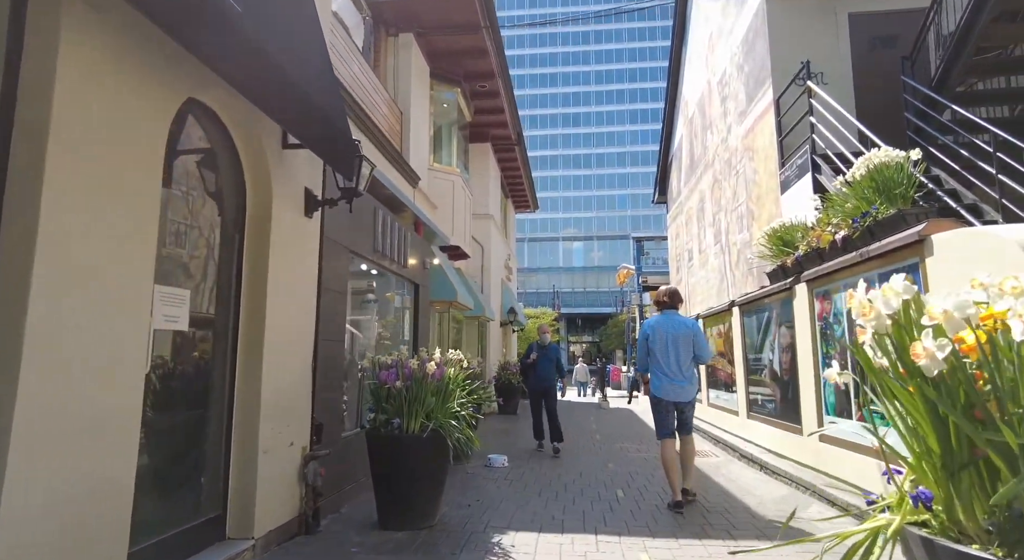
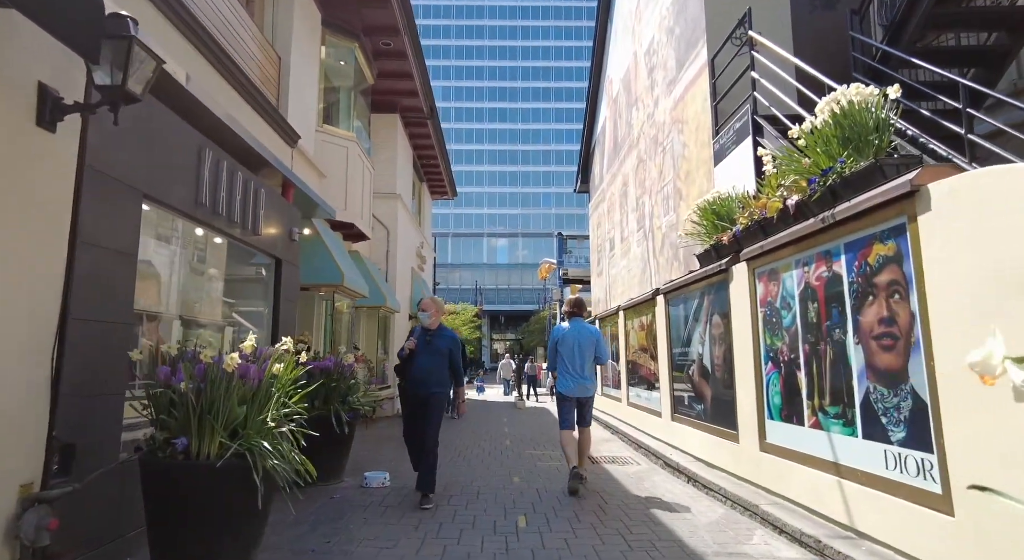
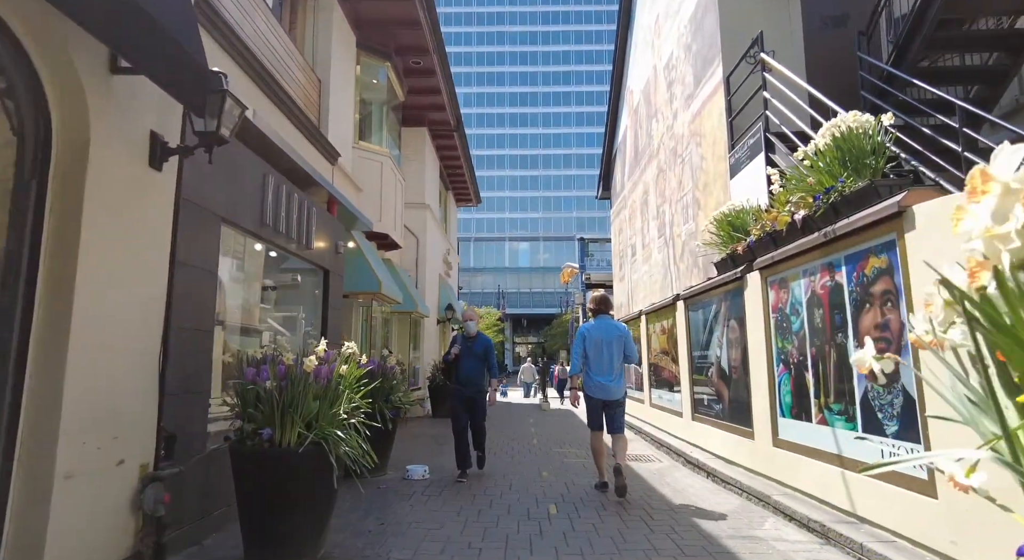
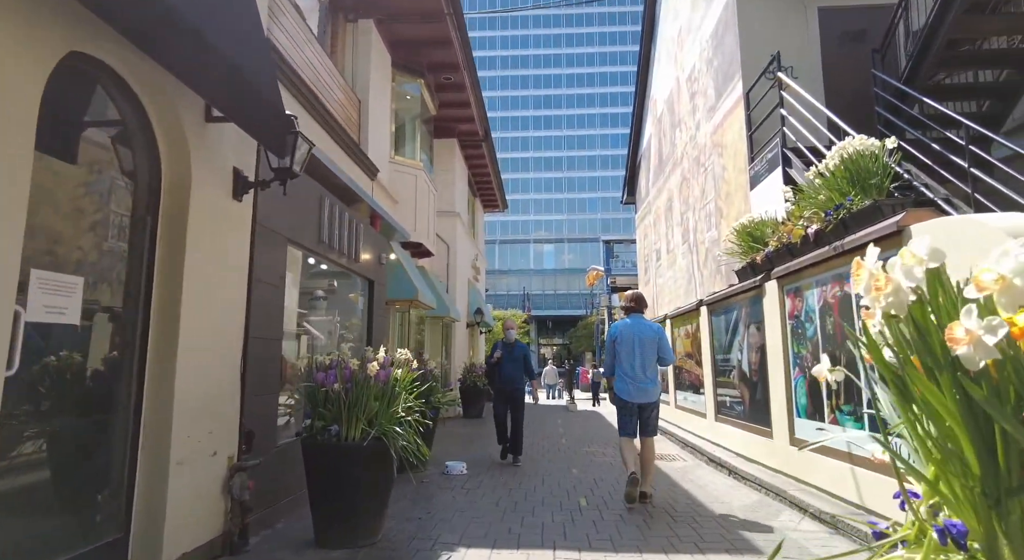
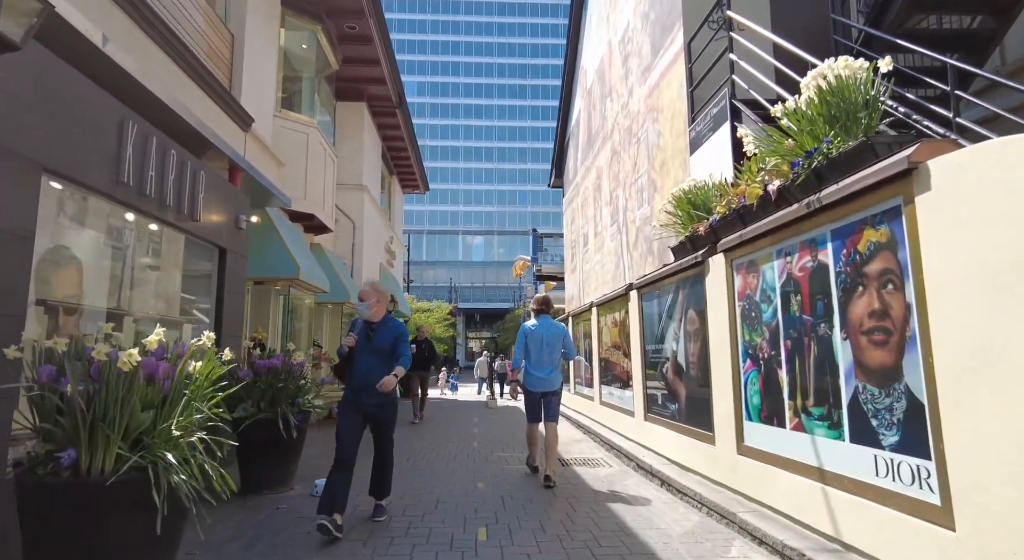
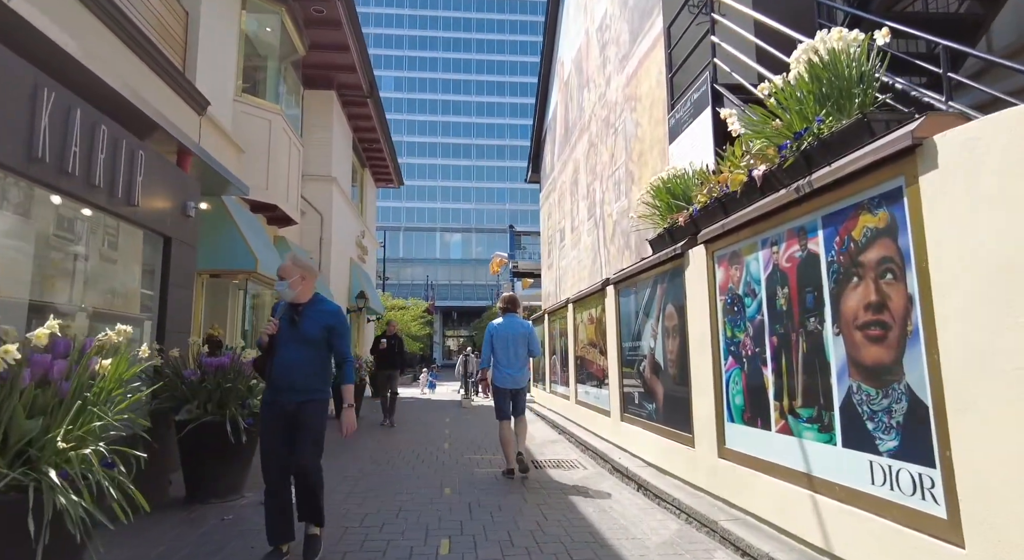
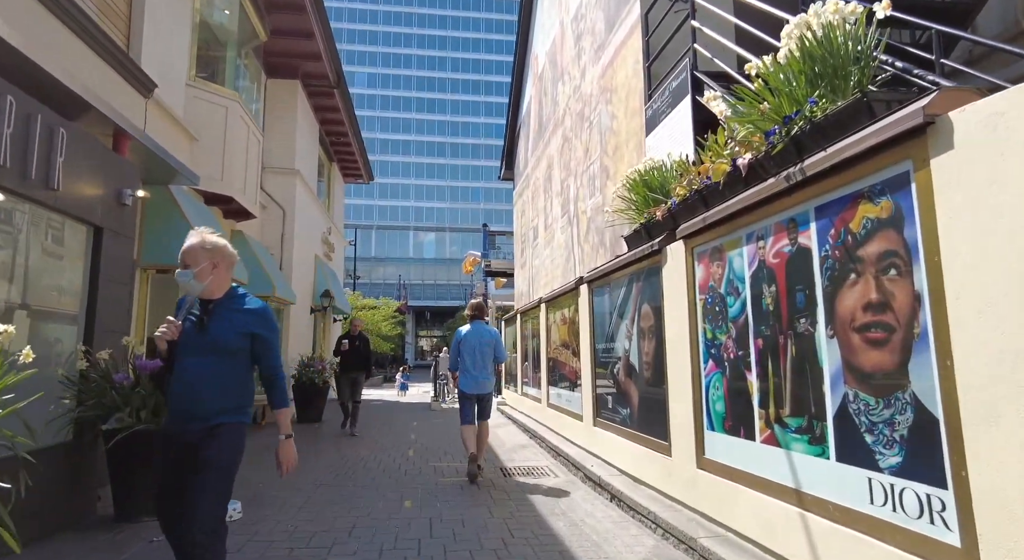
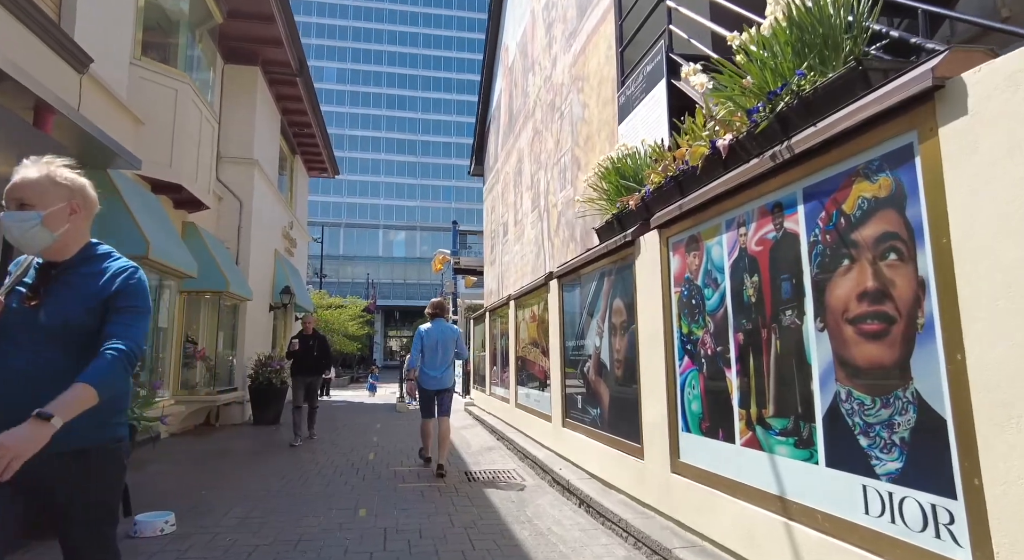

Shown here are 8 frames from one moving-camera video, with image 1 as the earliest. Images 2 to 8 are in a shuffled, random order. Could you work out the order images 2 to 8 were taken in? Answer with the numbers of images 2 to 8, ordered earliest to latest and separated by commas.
4, 3, 2, 5, 6, 7, 8
